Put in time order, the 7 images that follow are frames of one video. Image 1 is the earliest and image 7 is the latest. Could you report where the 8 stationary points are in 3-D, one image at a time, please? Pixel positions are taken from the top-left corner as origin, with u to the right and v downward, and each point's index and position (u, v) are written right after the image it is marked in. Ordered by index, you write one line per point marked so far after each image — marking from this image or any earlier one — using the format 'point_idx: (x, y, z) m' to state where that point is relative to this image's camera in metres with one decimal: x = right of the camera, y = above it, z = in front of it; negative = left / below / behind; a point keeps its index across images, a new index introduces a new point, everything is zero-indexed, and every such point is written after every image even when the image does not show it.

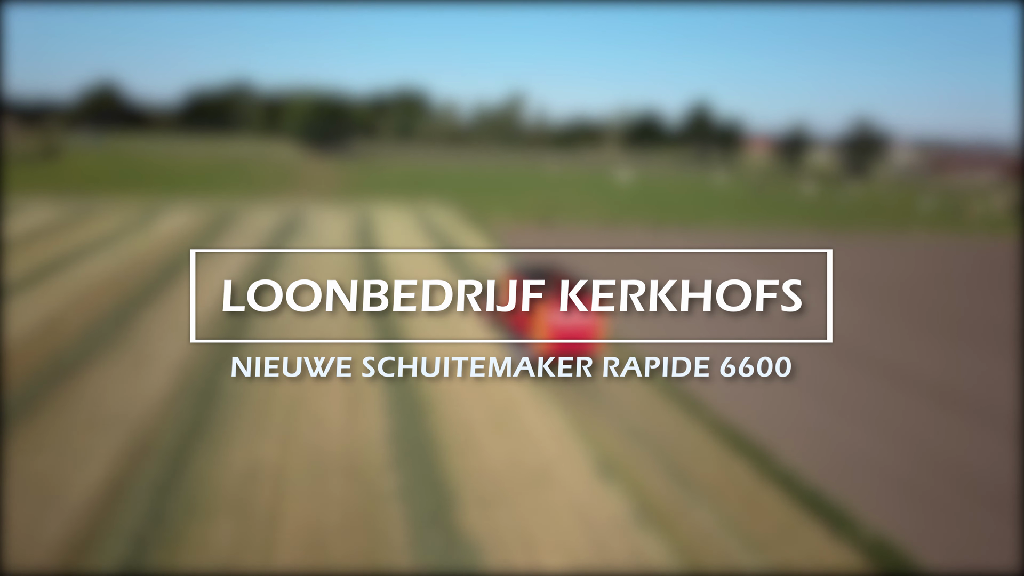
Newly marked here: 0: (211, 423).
0: (-7.7, -2.3, +17.5) m
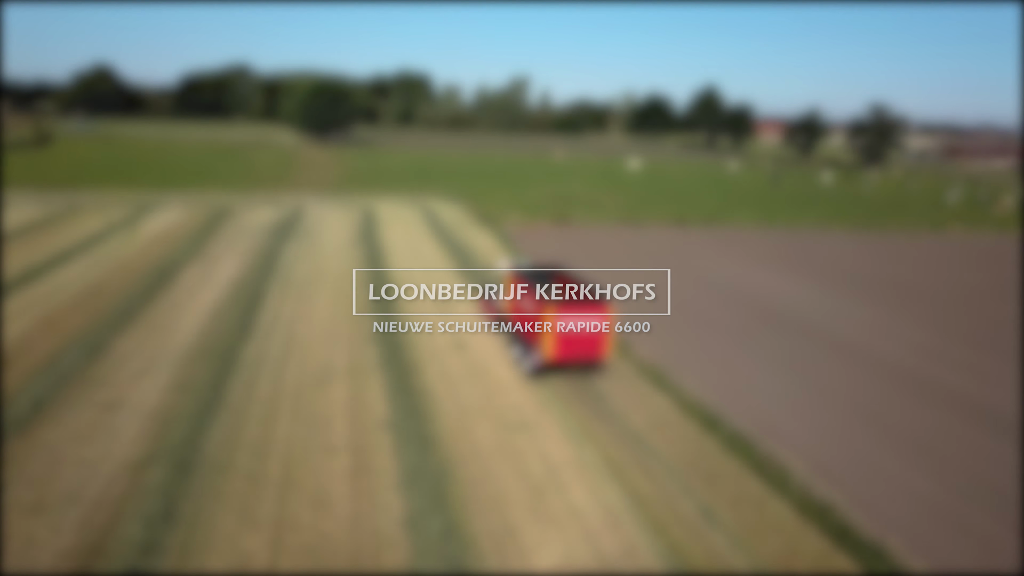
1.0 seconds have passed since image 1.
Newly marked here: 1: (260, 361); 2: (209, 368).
0: (-7.3, -2.8, +15.8) m
1: (-6.6, -2.0, +19.6) m
2: (-7.6, -2.1, +18.9) m
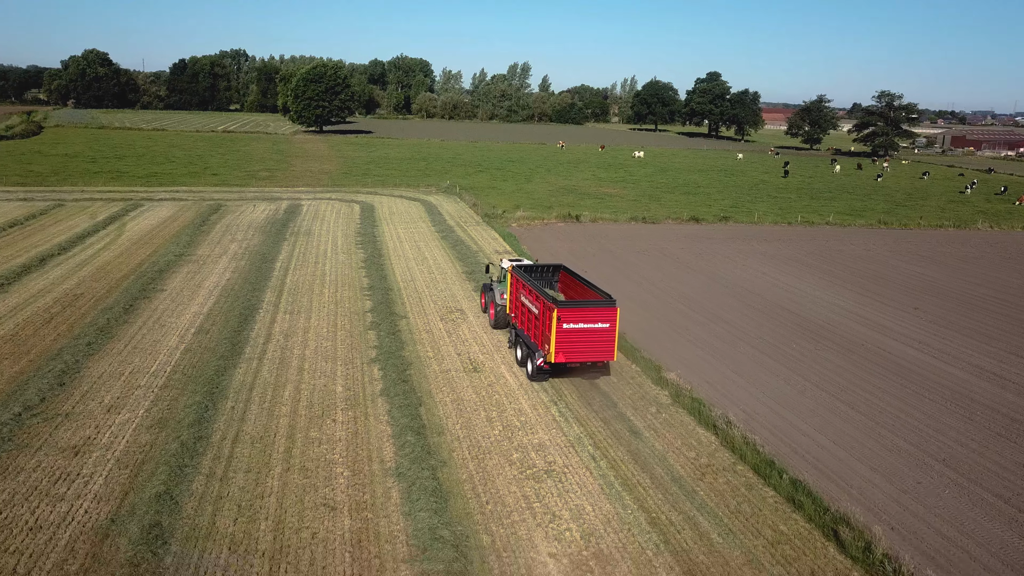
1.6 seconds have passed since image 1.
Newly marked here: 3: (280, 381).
0: (-6.8, -3.3, +13.7) m
1: (-6.1, -2.4, +17.5) m
2: (-7.1, -2.5, +16.8) m
3: (-5.6, -2.2, +18.3) m
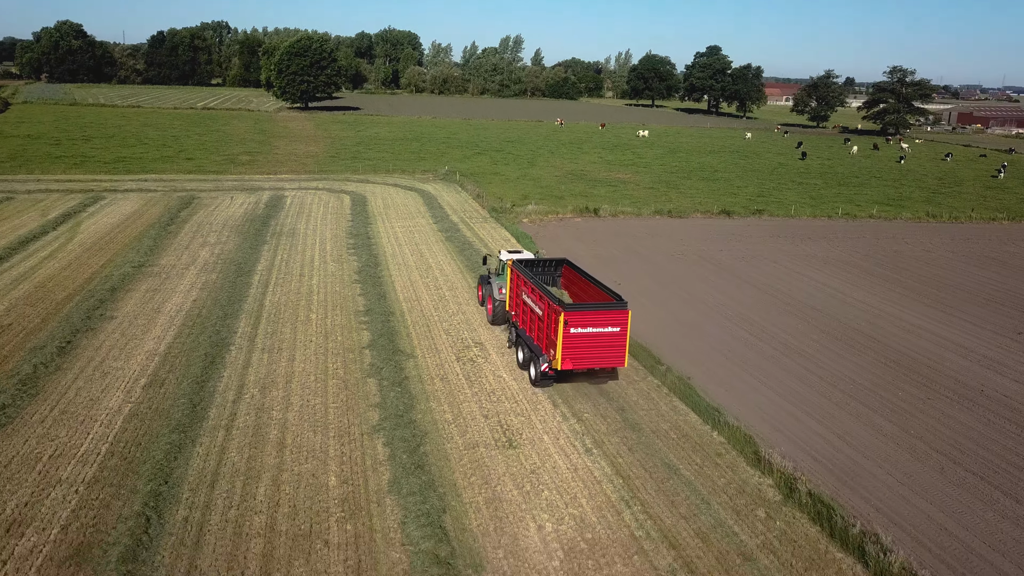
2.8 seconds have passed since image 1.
0: (-5.8, -4.5, +9.1) m
1: (-5.1, -3.4, +12.9) m
2: (-6.2, -3.5, +12.2) m
3: (-4.7, -3.2, +13.6) m
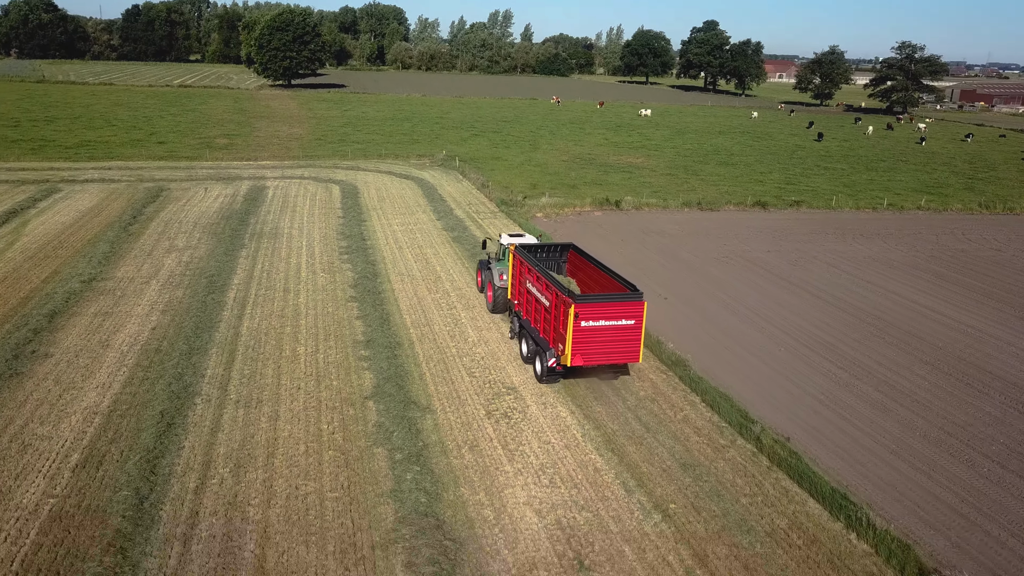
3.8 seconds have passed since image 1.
0: (-4.7, -5.5, +5.0) m
1: (-4.1, -4.3, +8.7) m
2: (-5.1, -4.4, +8.0) m
3: (-3.7, -4.1, +9.5) m
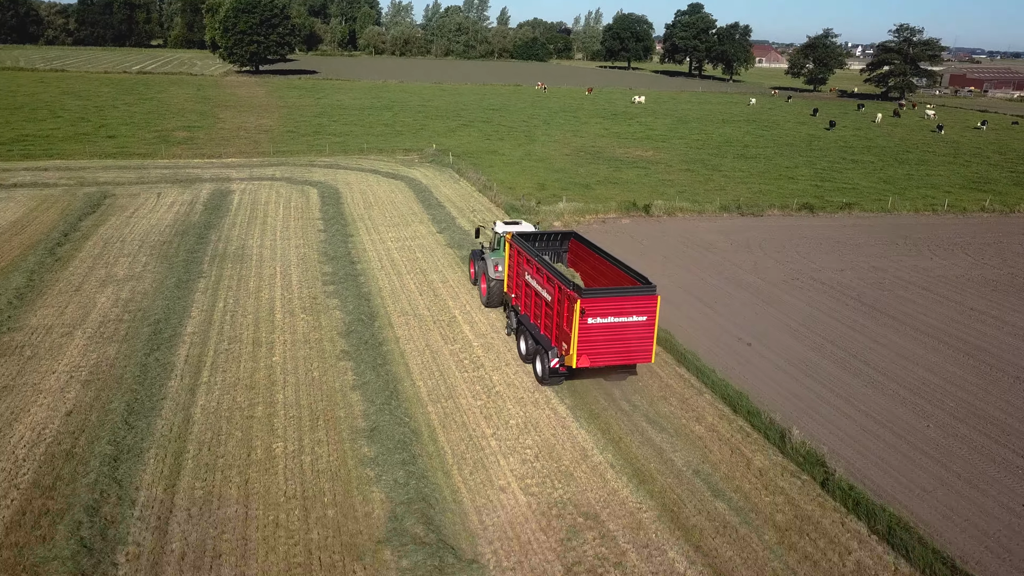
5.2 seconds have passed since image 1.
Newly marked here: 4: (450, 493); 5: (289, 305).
0: (-3.1, -6.9, -0.2) m
1: (-2.7, -5.6, +3.6) m
2: (-3.7, -5.8, +2.8) m
3: (-2.3, -5.4, +4.3) m
4: (-0.9, -3.1, +11.3) m
5: (-5.6, -0.4, +18.6) m
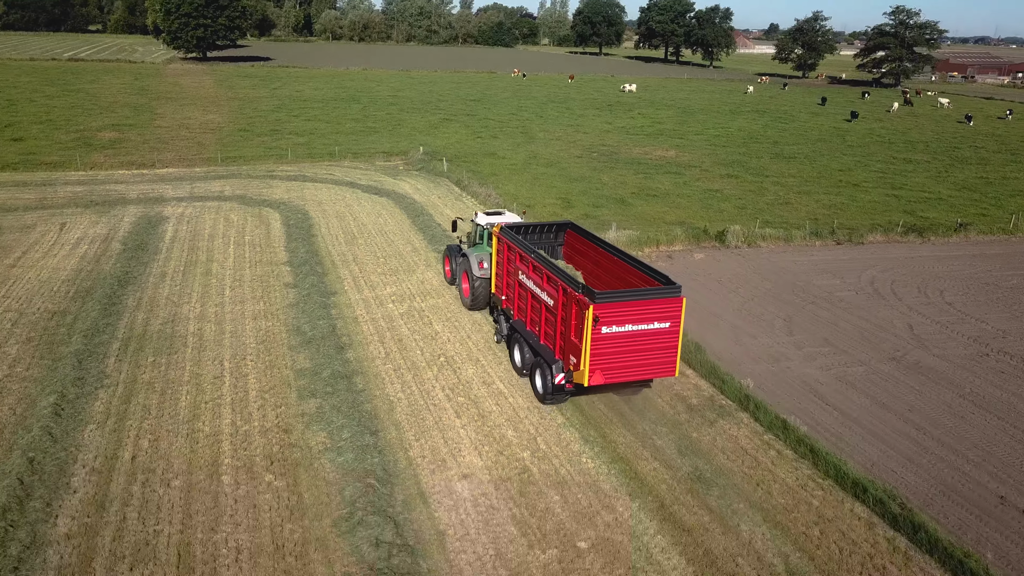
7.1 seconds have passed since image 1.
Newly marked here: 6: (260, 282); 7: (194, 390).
0: (-0.4, -9.1, -7.5) m
1: (-0.2, -7.8, -3.8) m
2: (-1.2, -8.0, -4.6) m
3: (+0.1, -7.6, -3.0) m
4: (+1.1, -5.1, +4.0) m
5: (-4.0, -2.4, +11.0) m
6: (-6.1, +0.1, +18.0) m
7: (-5.5, -1.8, +12.7) m
